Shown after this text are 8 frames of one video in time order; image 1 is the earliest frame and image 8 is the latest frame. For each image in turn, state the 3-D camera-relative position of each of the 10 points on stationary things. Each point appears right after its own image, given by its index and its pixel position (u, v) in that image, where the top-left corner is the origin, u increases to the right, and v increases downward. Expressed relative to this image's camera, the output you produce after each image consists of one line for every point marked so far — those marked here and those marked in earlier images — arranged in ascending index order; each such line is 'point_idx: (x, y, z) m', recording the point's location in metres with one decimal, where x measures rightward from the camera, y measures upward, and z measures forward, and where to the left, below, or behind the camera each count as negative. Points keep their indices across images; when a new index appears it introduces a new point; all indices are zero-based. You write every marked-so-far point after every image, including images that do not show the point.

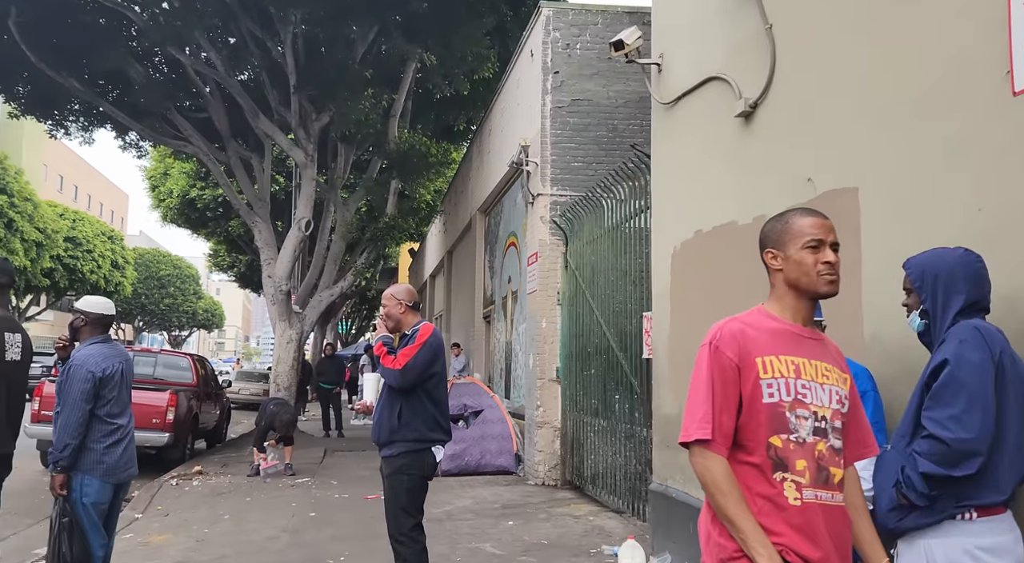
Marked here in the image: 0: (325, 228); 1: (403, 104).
0: (-3.7, +1.1, +15.4) m
1: (-2.0, +3.3, +14.6) m
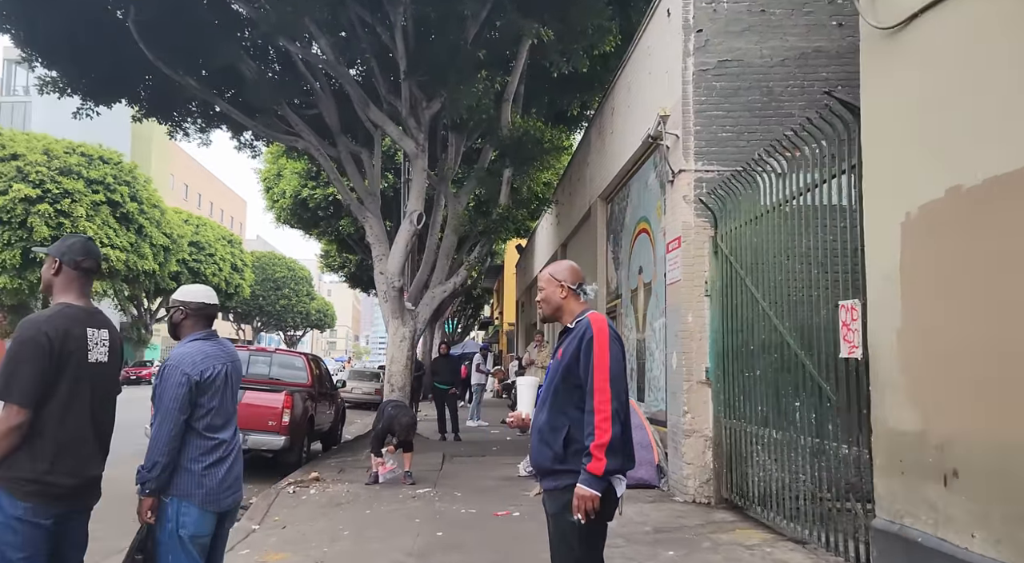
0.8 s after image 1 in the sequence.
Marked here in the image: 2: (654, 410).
0: (-1.4, +1.1, +14.8) m
1: (+0.1, +3.4, +13.8) m
2: (+1.6, -1.5, +8.9) m
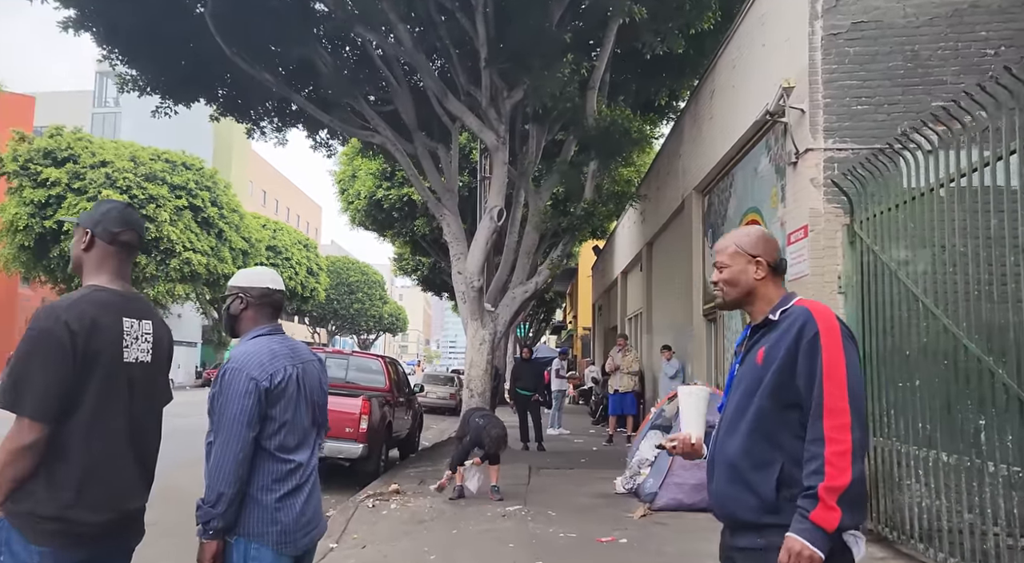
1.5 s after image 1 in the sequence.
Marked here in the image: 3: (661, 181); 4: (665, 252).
0: (+0.1, +1.1, +14.1) m
1: (+1.5, +3.4, +13.0) m
2: (+2.6, -1.4, +7.9) m
3: (+2.7, +1.8, +14.3) m
4: (+2.9, +0.6, +14.7) m
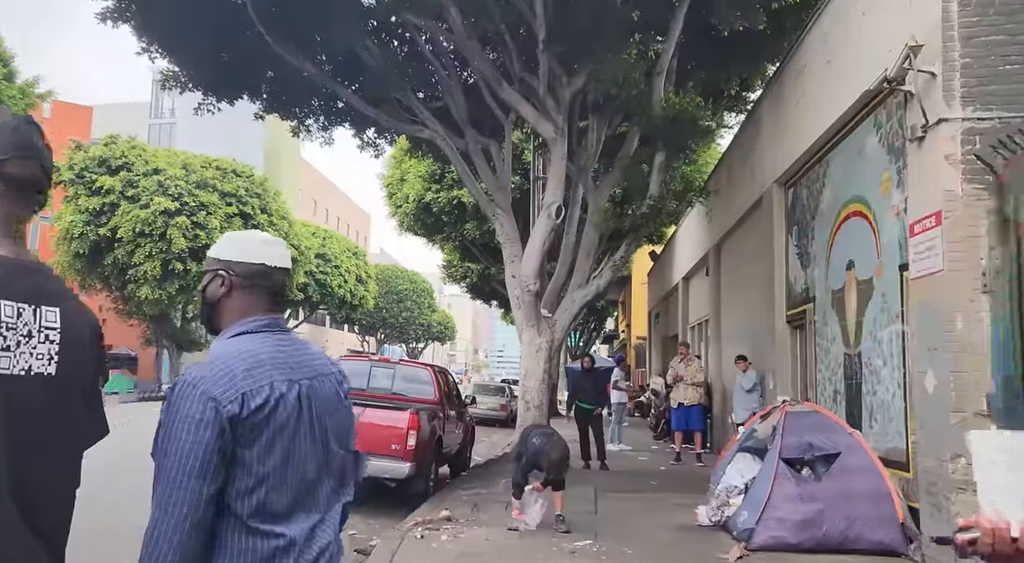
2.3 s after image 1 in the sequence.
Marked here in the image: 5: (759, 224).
0: (+1.1, +1.1, +13.1) m
1: (+2.4, +3.4, +11.9) m
2: (+3.2, -1.4, +6.7) m
3: (+3.7, +1.8, +13.1) m
4: (+3.9, +0.5, +13.5) m
5: (+3.7, +0.9, +11.7) m
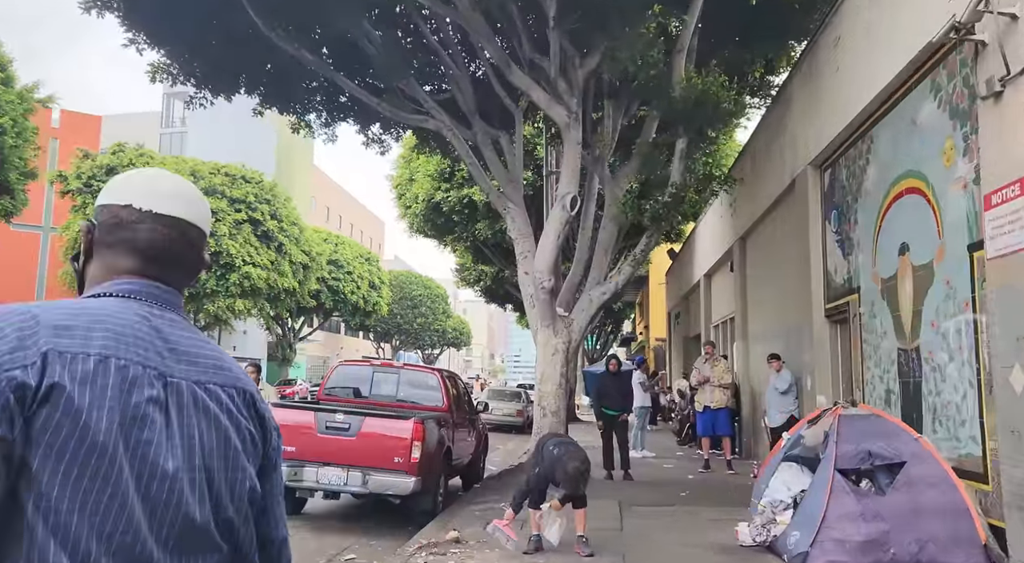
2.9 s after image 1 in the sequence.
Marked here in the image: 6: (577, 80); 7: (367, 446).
0: (+1.3, +1.1, +12.3) m
1: (+2.5, +3.5, +11.1) m
2: (+3.3, -1.3, +5.8) m
3: (+3.9, +1.9, +12.2) m
4: (+4.1, +0.6, +12.6) m
5: (+3.9, +1.0, +10.8) m
6: (+0.9, +2.8, +10.9) m
7: (-1.5, -1.7, +7.9) m
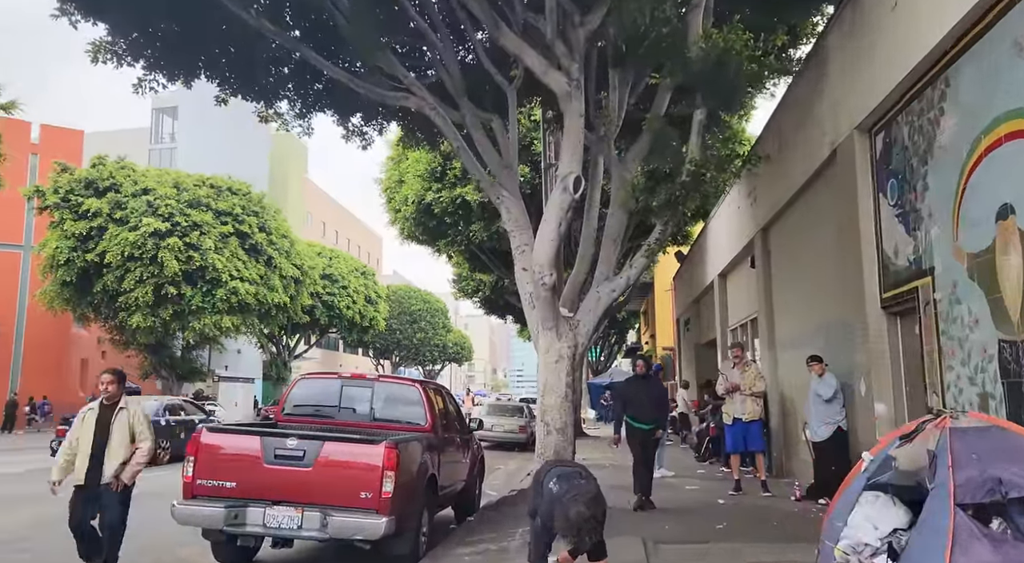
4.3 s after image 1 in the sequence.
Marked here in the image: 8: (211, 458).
0: (+1.2, +1.2, +10.7) m
1: (+2.4, +3.6, +9.6) m
2: (+3.3, -1.1, +4.3) m
3: (+3.8, +2.0, +10.7) m
4: (+4.0, +0.7, +11.1) m
5: (+3.8, +1.1, +9.3) m
6: (+0.8, +2.9, +9.4) m
7: (-1.5, -1.6, +6.3) m
8: (-2.5, -1.5, +6.4) m
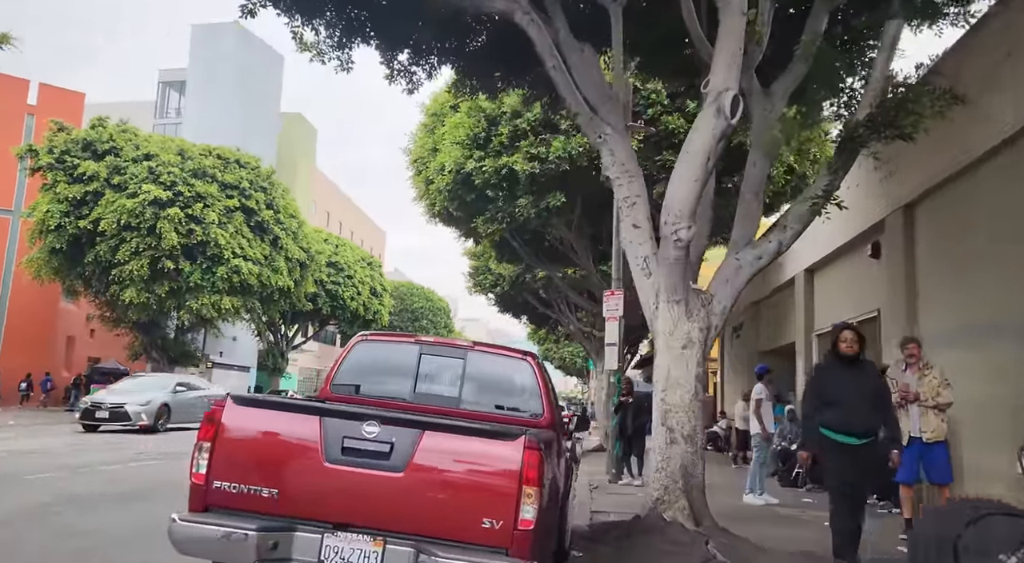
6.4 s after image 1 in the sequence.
0: (+2.4, +1.5, +8.3) m
1: (+3.7, +3.9, +7.2) m
2: (+4.4, -0.8, +1.8) m
3: (+5.0, +2.2, +8.3) m
4: (+5.2, +0.9, +8.7) m
5: (+5.0, +1.3, +6.8) m
6: (+2.1, +3.3, +7.0) m
7: (-0.4, -1.0, +3.8) m
8: (-1.4, -0.9, +4.0) m
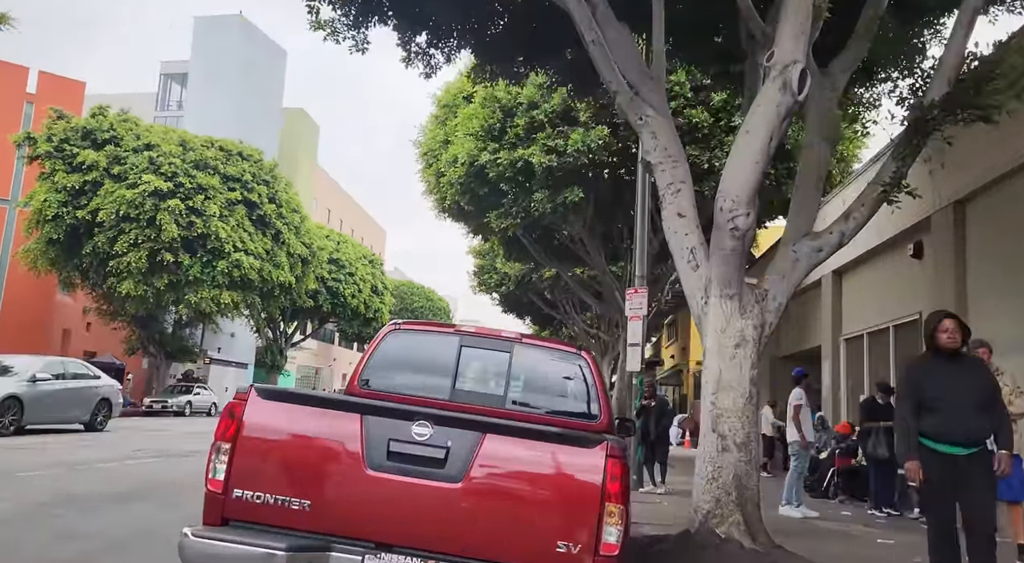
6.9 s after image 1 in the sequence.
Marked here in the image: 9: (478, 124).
0: (+2.7, +1.6, +7.7) m
1: (+4.1, +3.9, +6.6) m
2: (+4.7, -0.8, +1.2) m
3: (+5.4, +2.2, +7.7) m
4: (+5.5, +0.9, +8.0) m
5: (+5.3, +1.3, +6.2) m
6: (+2.5, +3.3, +6.4) m
7: (-0.1, -0.9, +3.2) m
8: (-1.1, -0.7, +3.3) m
9: (-0.7, +3.5, +17.4) m
